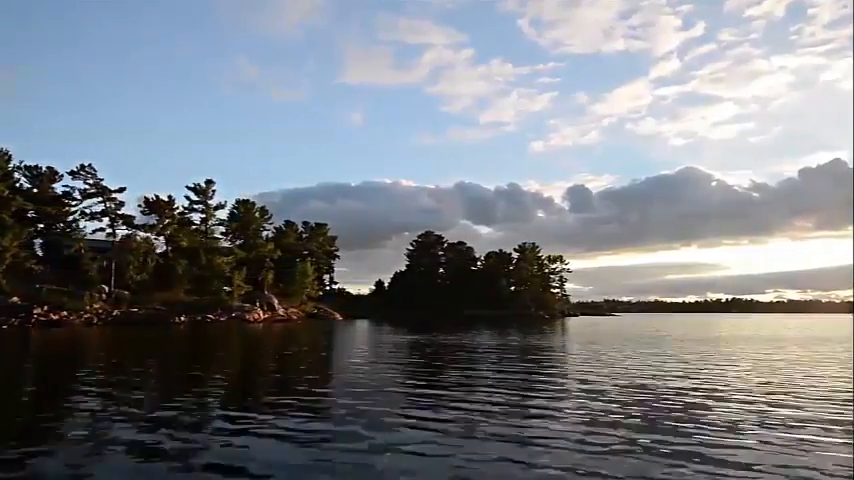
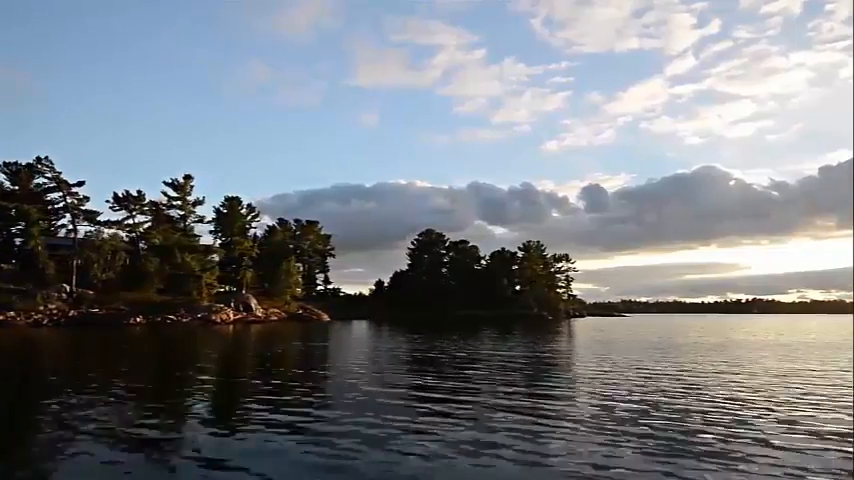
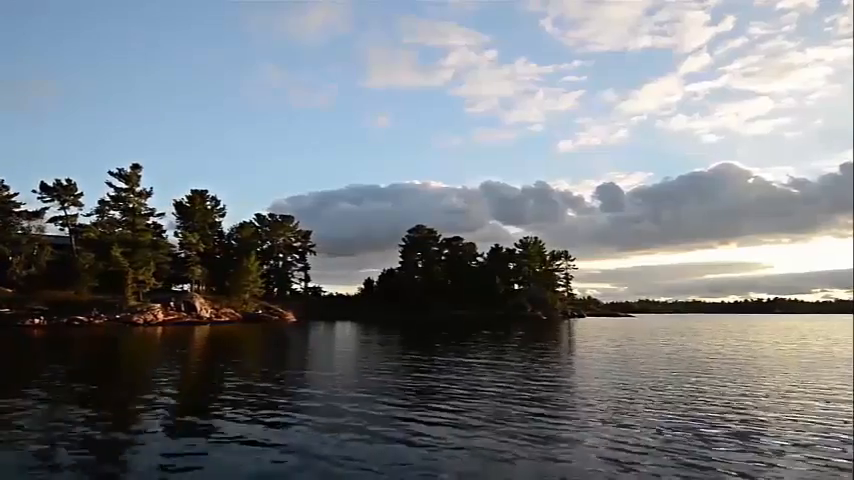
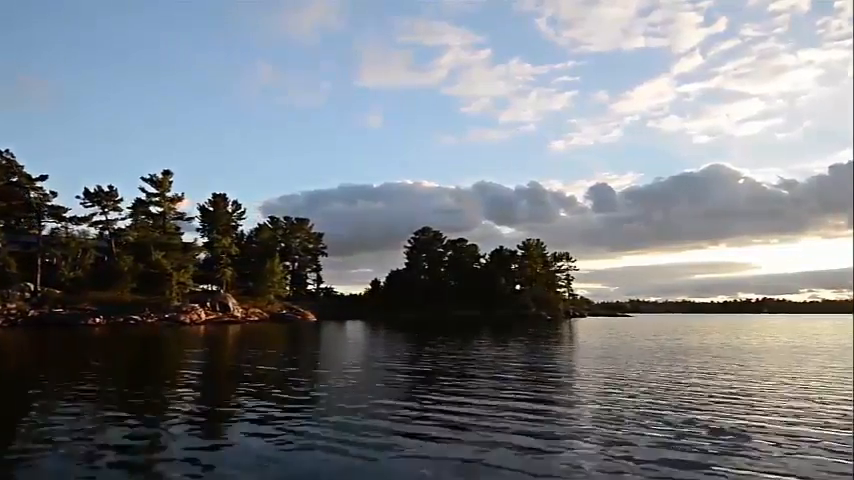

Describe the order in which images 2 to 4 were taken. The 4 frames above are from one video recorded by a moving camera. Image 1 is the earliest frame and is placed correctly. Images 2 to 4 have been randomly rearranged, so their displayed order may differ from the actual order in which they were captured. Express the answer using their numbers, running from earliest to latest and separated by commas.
2, 4, 3
